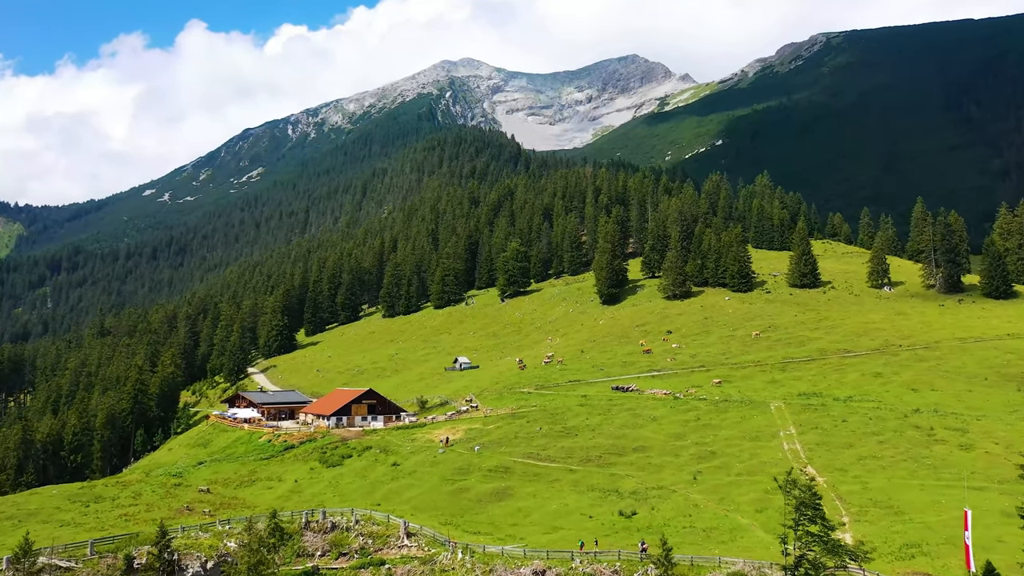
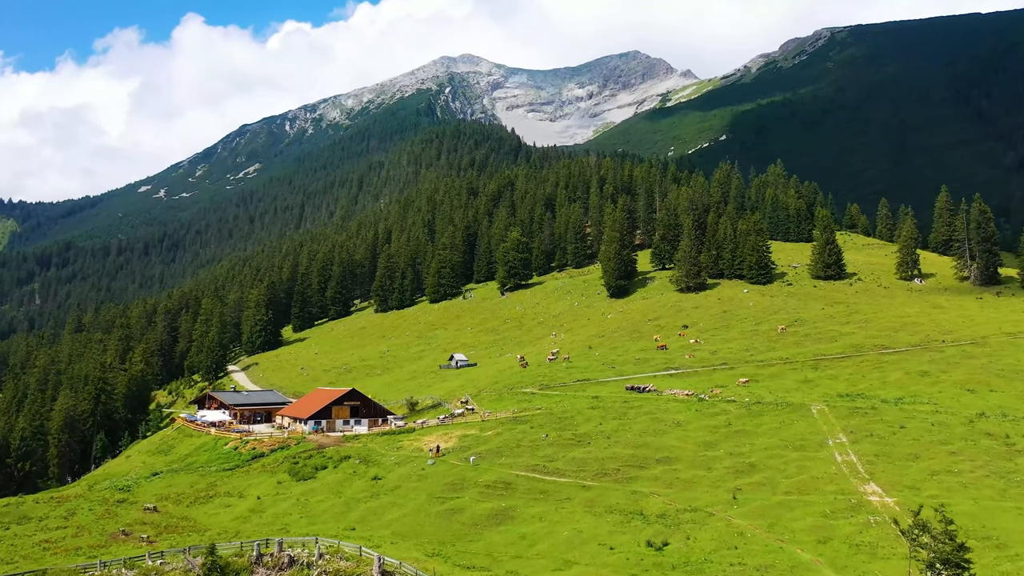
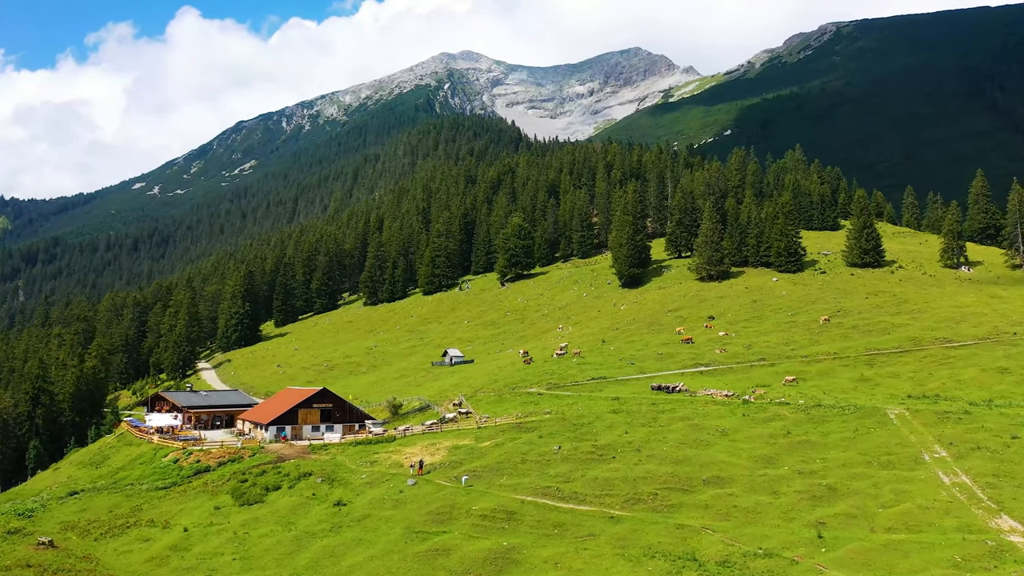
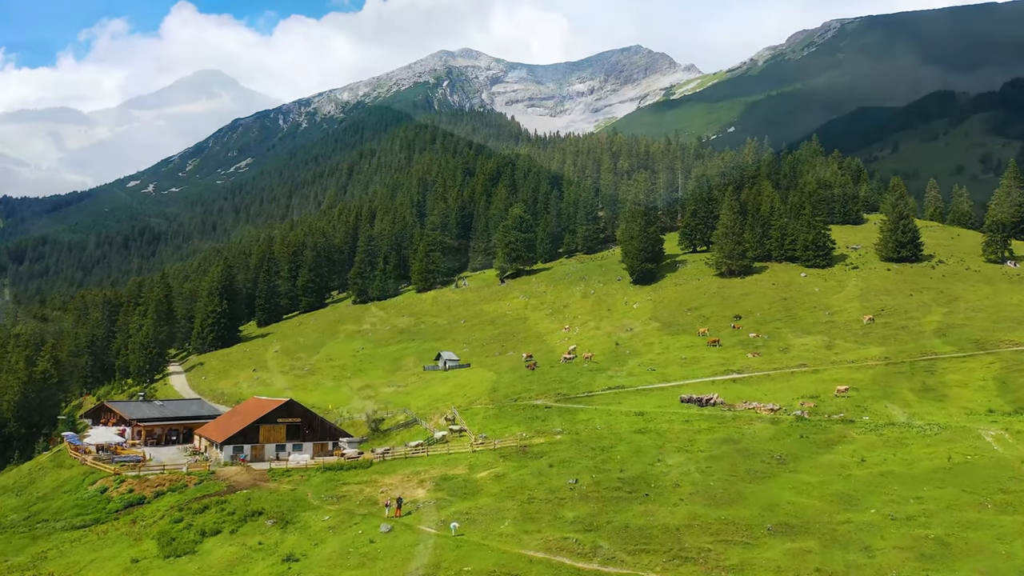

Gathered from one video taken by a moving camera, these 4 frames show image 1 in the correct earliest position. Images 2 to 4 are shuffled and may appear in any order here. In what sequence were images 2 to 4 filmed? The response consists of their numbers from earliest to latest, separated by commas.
2, 3, 4
